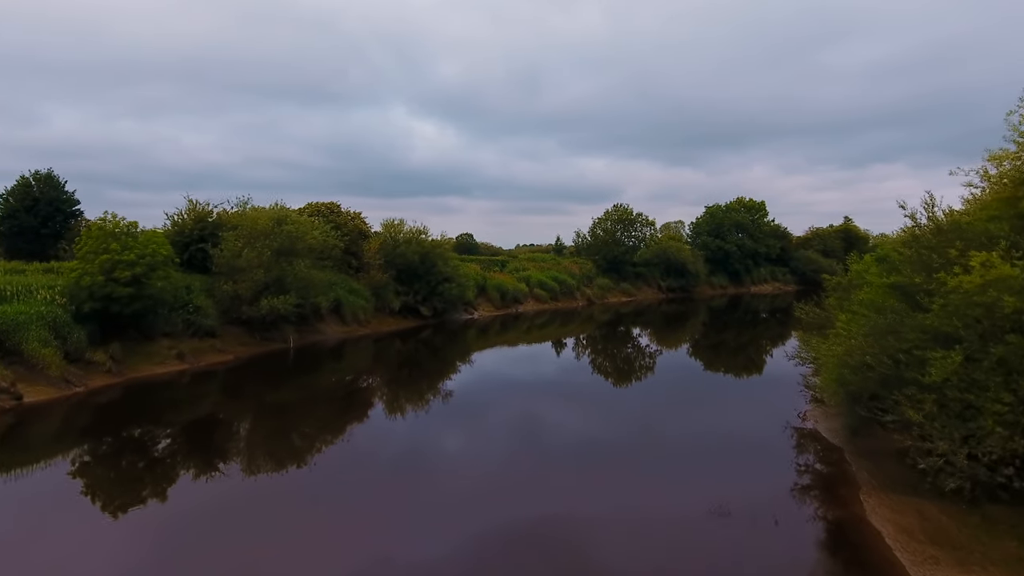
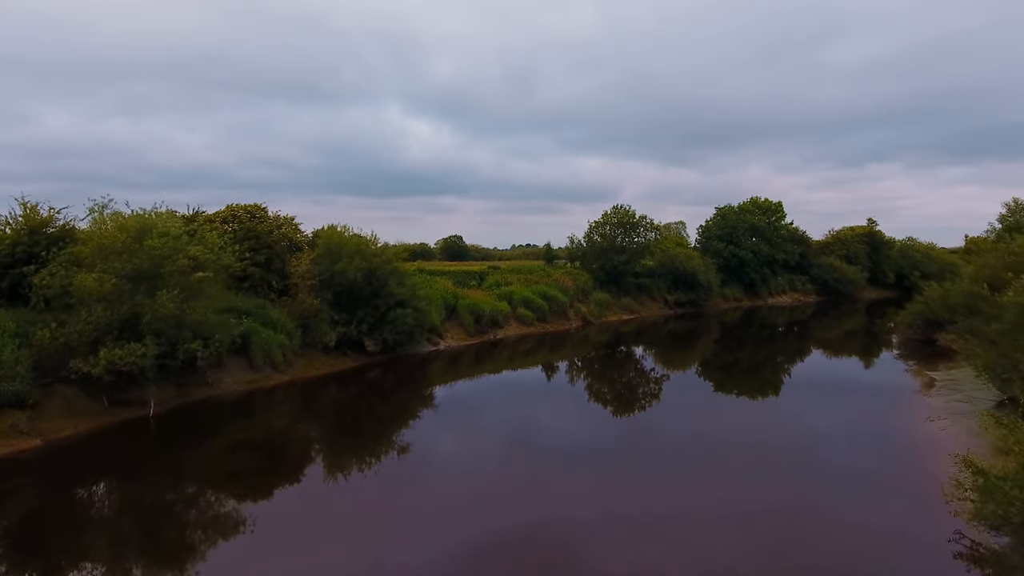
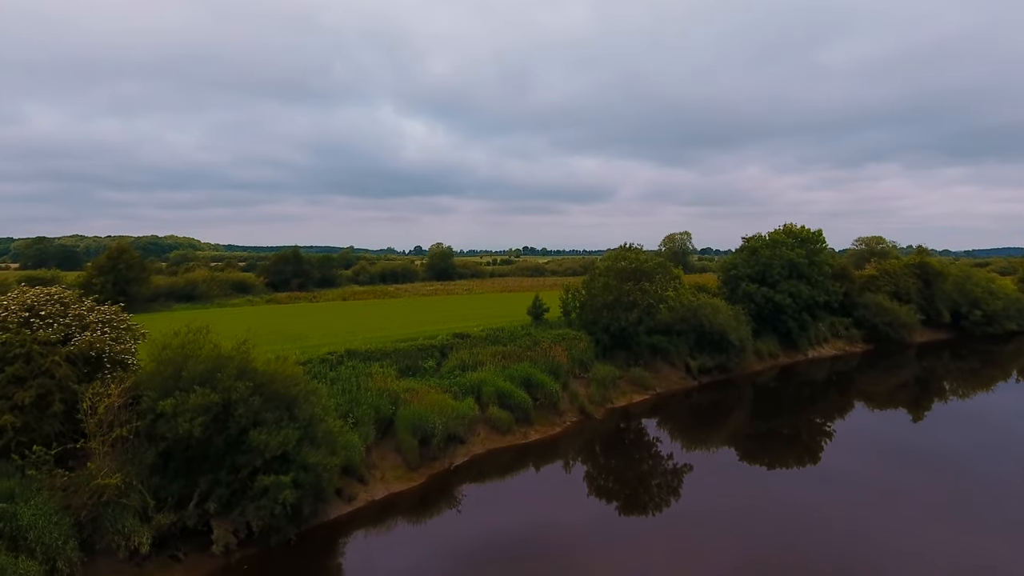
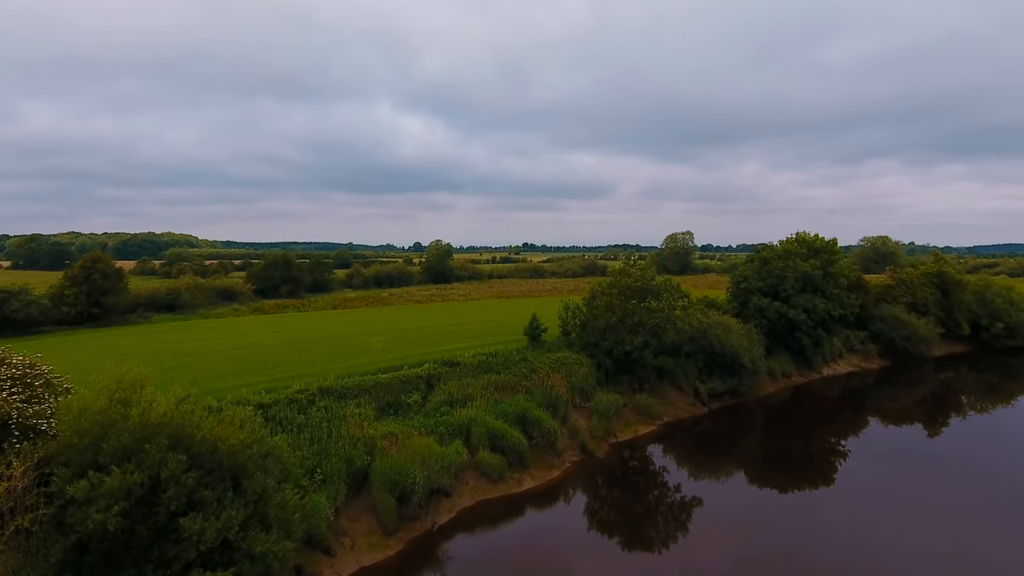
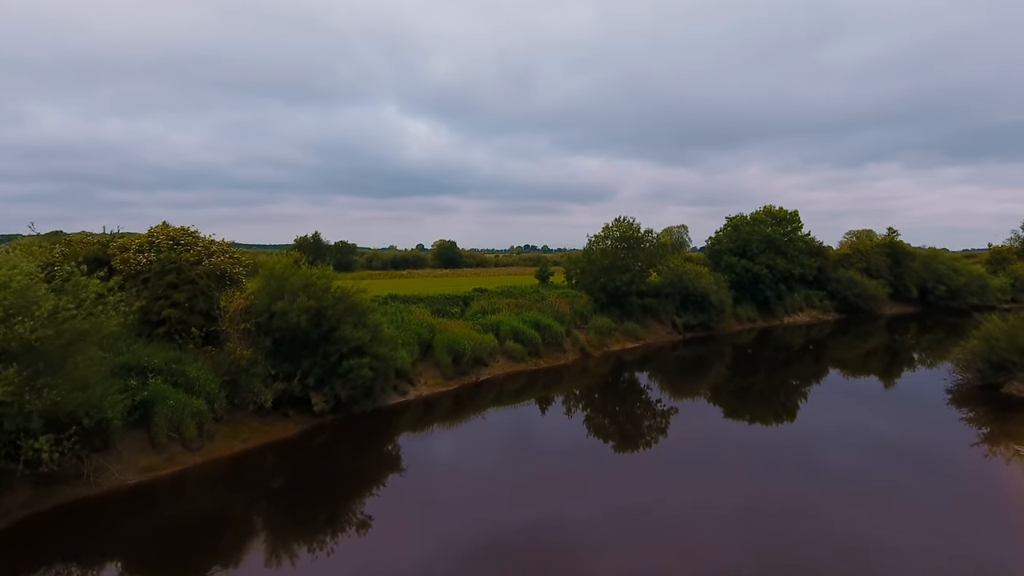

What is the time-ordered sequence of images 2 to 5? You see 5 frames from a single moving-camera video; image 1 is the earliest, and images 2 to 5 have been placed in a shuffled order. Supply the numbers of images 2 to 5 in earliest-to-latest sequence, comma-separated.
2, 5, 3, 4
